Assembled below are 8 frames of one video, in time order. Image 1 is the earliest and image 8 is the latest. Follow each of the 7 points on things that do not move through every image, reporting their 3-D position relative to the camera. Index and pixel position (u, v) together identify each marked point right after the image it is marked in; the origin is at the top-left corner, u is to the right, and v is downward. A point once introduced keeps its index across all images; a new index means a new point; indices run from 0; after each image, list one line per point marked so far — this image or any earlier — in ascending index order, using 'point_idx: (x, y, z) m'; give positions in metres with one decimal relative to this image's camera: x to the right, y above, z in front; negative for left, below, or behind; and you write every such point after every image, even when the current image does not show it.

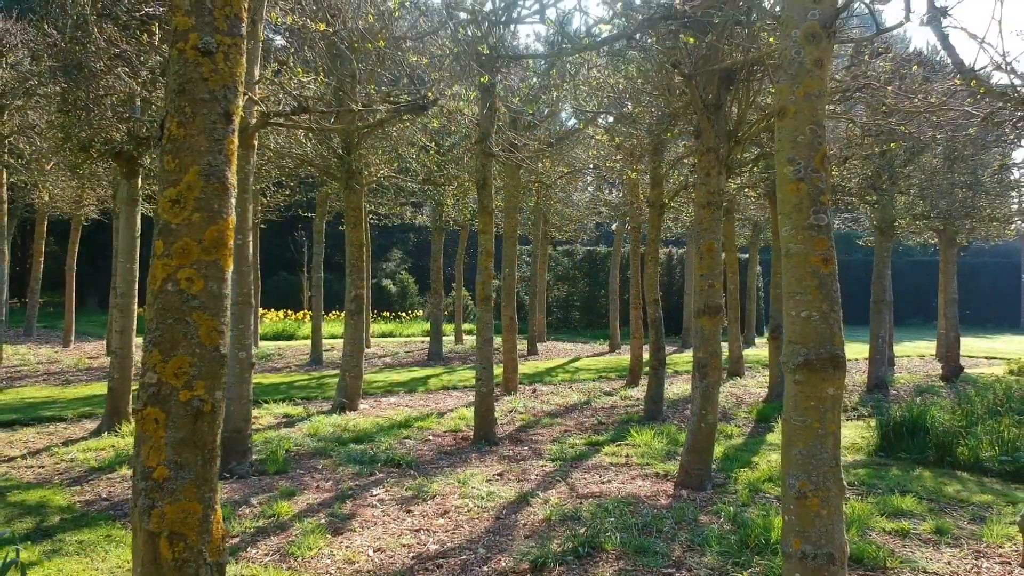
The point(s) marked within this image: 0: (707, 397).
0: (+1.3, -0.7, +5.6) m
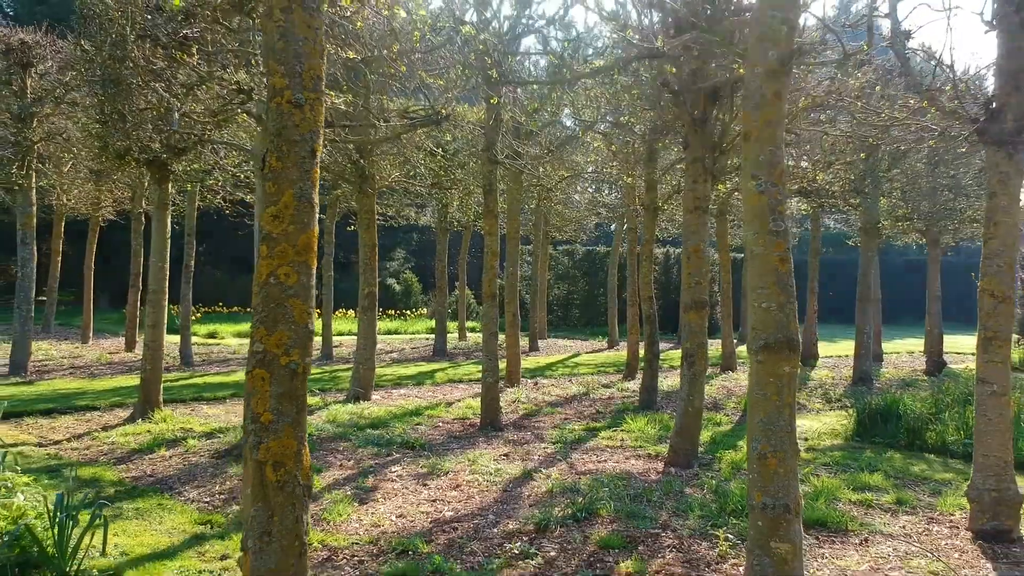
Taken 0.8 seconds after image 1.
0: (+1.3, -0.7, +6.1) m
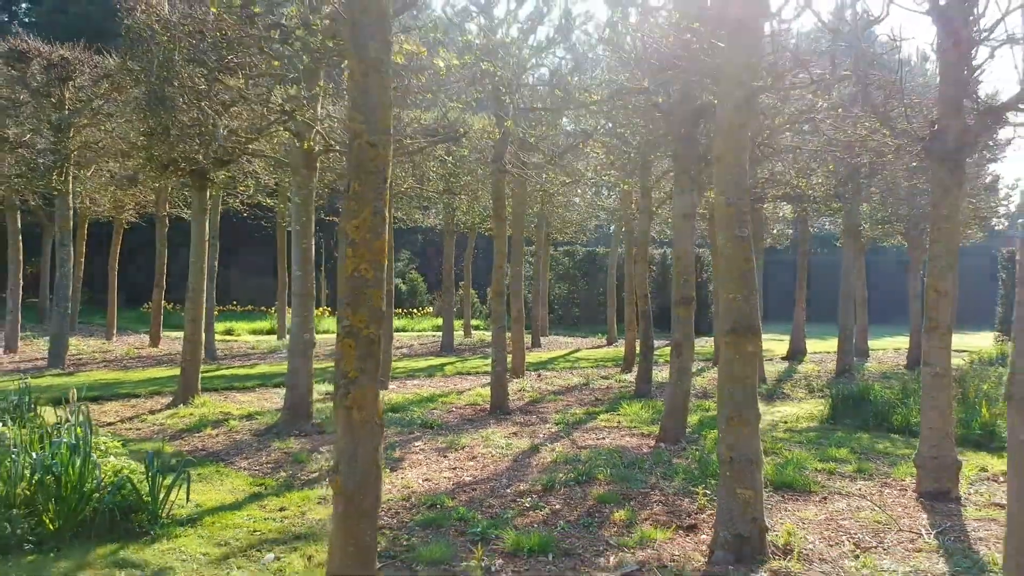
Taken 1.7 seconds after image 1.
0: (+1.4, -0.7, +7.0) m
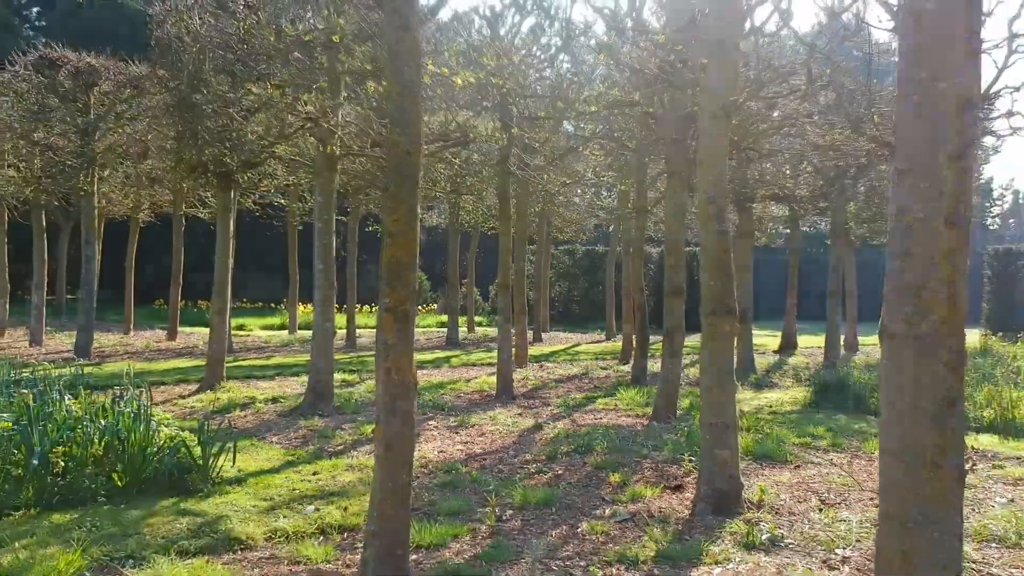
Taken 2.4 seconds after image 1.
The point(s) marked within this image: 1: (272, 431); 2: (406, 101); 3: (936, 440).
0: (+1.4, -0.6, +7.6) m
1: (-2.0, -1.2, +7.1) m
2: (-0.5, +0.8, +3.8) m
3: (+1.0, -0.4, +2.0) m
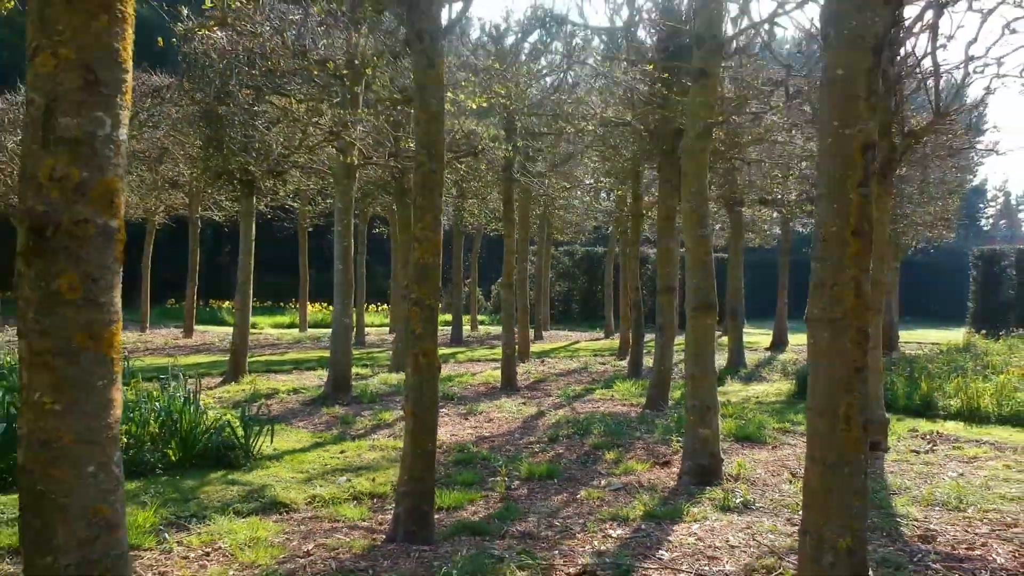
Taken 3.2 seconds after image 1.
0: (+1.5, -0.6, +8.3) m
1: (-2.0, -1.2, +7.8) m
2: (-0.4, +0.8, +4.4) m
3: (+1.1, -0.4, +2.7) m
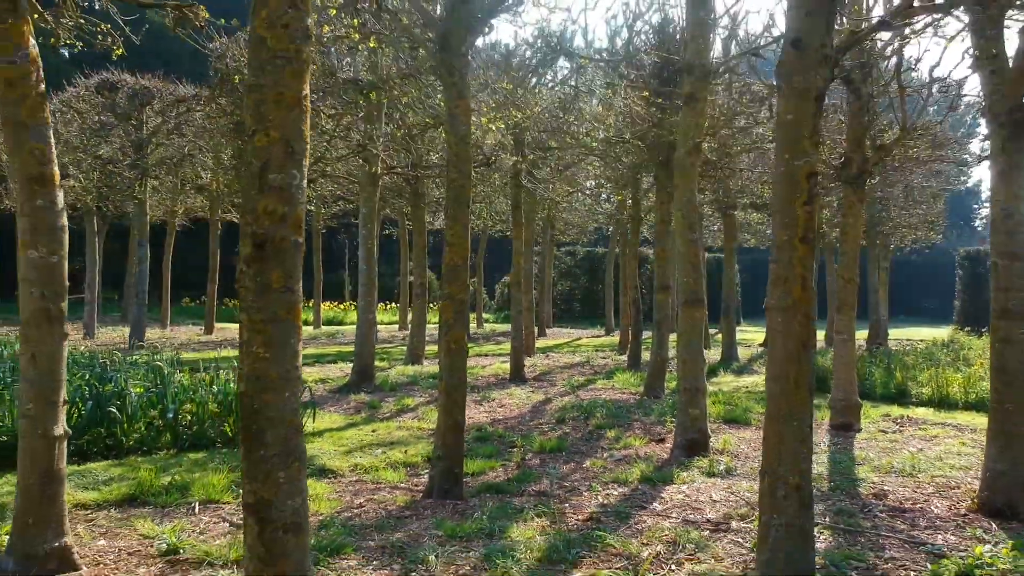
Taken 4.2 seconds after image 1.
0: (+1.6, -0.6, +9.1) m
1: (-1.9, -1.2, +8.6) m
2: (-0.3, +0.9, +5.2) m
3: (+1.2, -0.3, +3.5) m
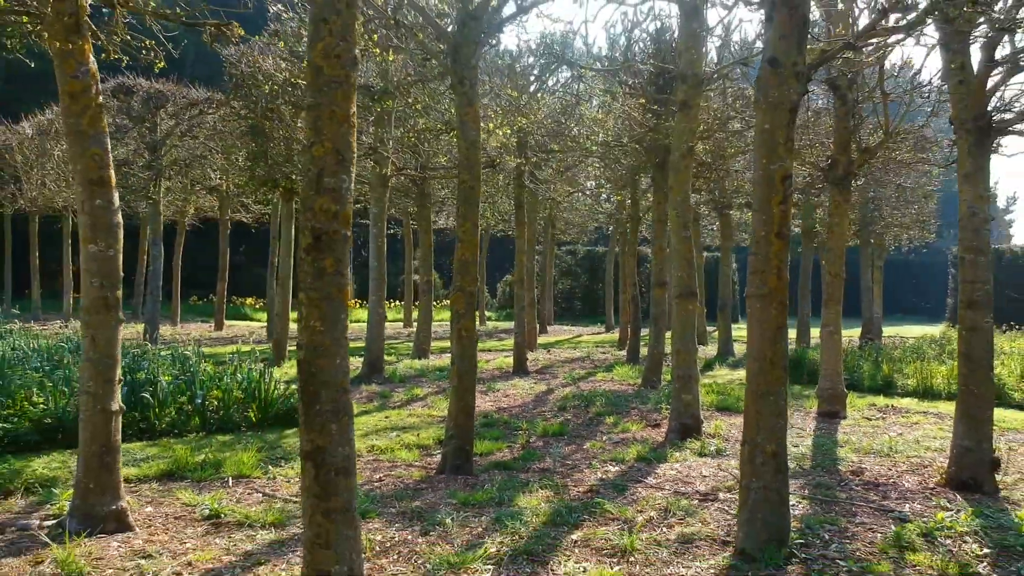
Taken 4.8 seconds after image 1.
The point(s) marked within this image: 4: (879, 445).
0: (+1.6, -0.5, +9.5) m
1: (-1.8, -1.1, +9.1) m
2: (-0.3, +0.9, +5.7) m
3: (+1.2, -0.3, +3.9) m
4: (+2.8, -1.2, +6.6) m
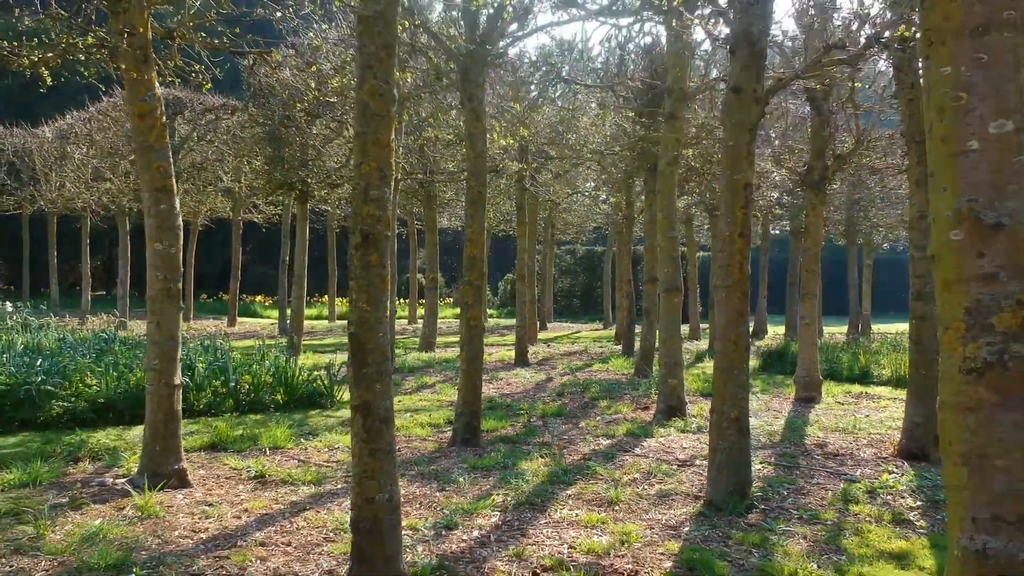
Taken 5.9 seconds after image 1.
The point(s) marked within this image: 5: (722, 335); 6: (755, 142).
0: (+1.7, -0.5, +10.3) m
1: (-1.8, -1.1, +9.8) m
2: (-0.3, +1.0, +6.4) m
3: (+1.2, -0.2, +4.7) m
4: (+2.9, -1.2, +7.3) m
5: (+1.2, -0.3, +4.7) m
6: (+1.3, +0.8, +4.7) m
